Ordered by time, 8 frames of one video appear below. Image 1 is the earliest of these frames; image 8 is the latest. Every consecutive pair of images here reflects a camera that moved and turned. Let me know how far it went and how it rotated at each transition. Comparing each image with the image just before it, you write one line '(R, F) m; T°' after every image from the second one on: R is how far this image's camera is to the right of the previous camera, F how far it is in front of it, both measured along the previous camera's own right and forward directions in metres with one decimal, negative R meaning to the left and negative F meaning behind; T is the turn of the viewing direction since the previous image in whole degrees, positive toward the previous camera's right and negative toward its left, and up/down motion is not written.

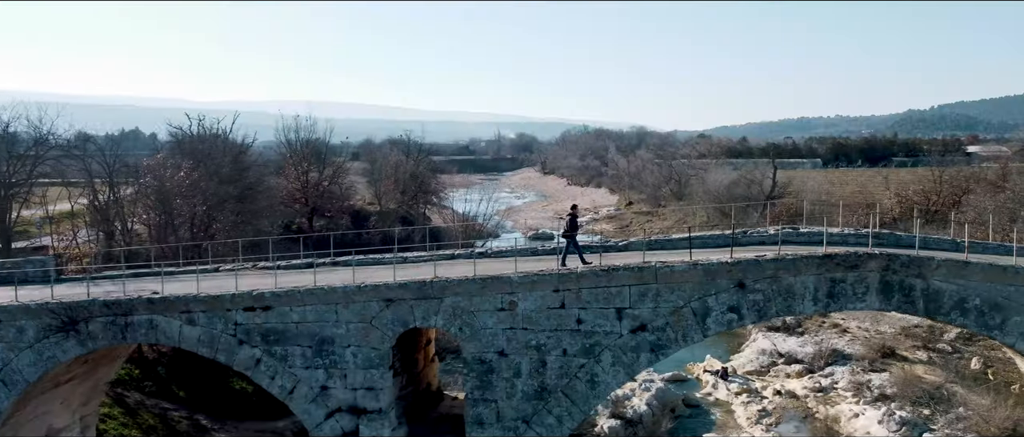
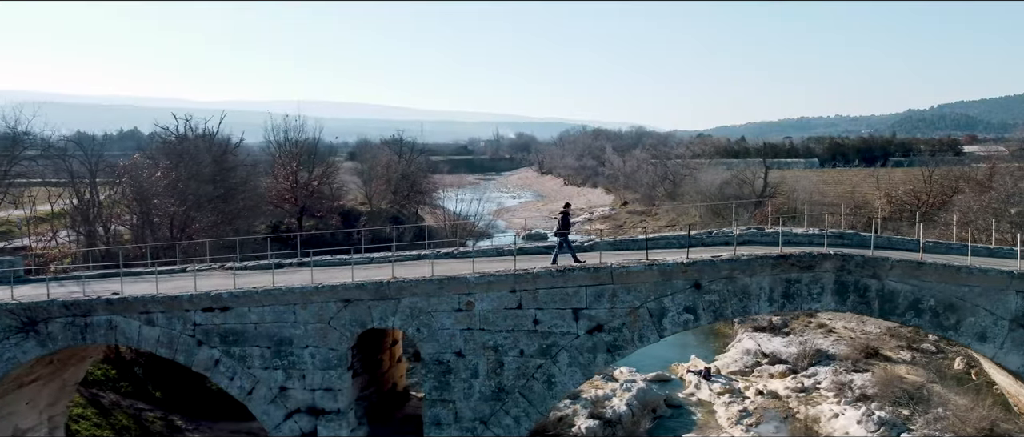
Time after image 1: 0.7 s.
(+0.5, 0.0) m; 0°
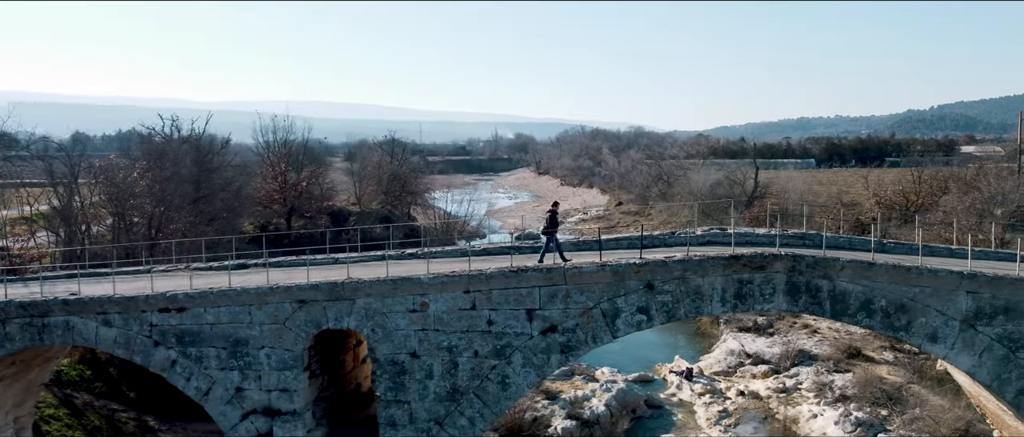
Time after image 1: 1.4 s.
(+0.5, 0.0) m; 0°
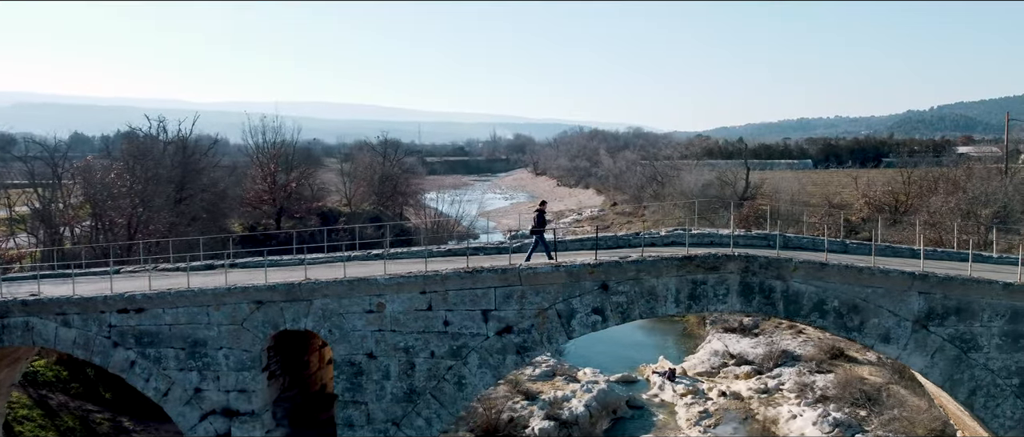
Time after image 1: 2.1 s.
(+0.5, 0.0) m; 0°
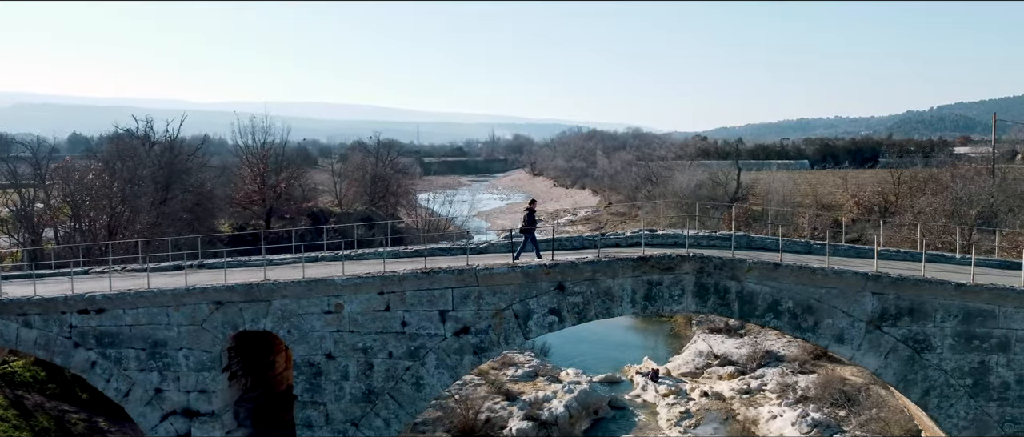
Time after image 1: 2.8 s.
(+0.5, 0.0) m; 0°
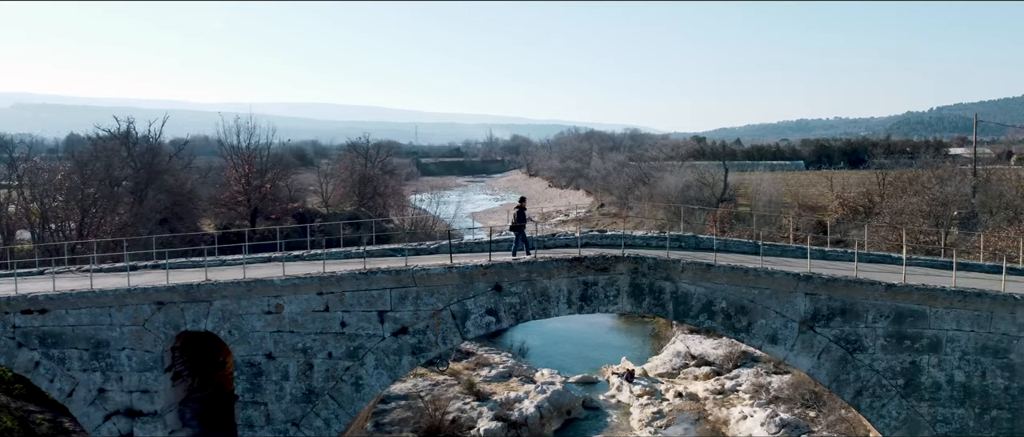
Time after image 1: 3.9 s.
(+0.7, 0.0) m; 0°
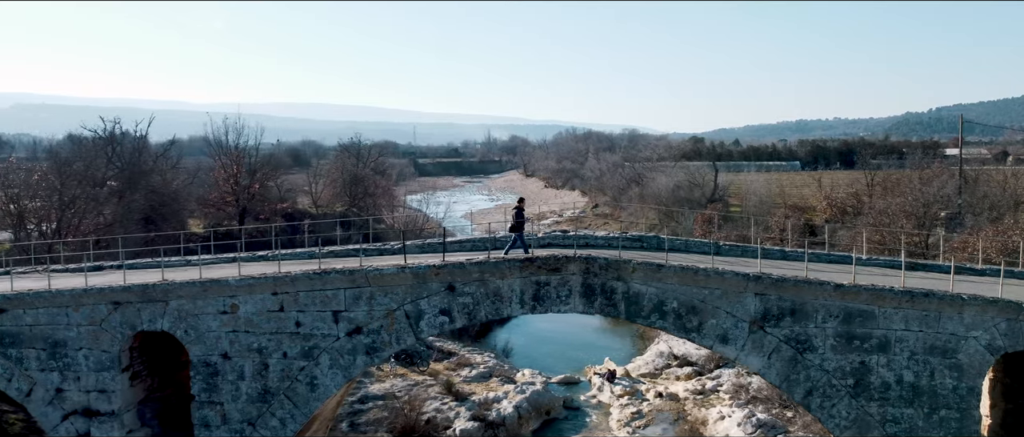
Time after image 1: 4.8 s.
(+0.5, 0.0) m; 0°
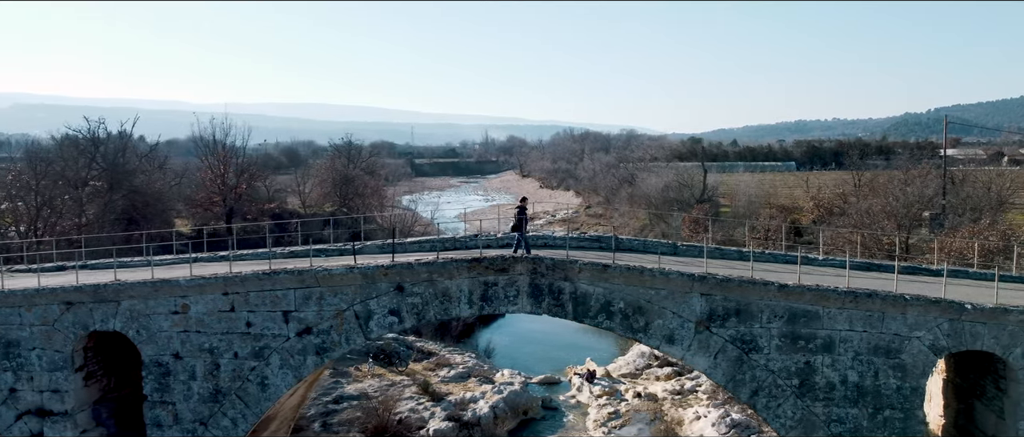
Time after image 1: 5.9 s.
(+0.6, 0.0) m; 0°
